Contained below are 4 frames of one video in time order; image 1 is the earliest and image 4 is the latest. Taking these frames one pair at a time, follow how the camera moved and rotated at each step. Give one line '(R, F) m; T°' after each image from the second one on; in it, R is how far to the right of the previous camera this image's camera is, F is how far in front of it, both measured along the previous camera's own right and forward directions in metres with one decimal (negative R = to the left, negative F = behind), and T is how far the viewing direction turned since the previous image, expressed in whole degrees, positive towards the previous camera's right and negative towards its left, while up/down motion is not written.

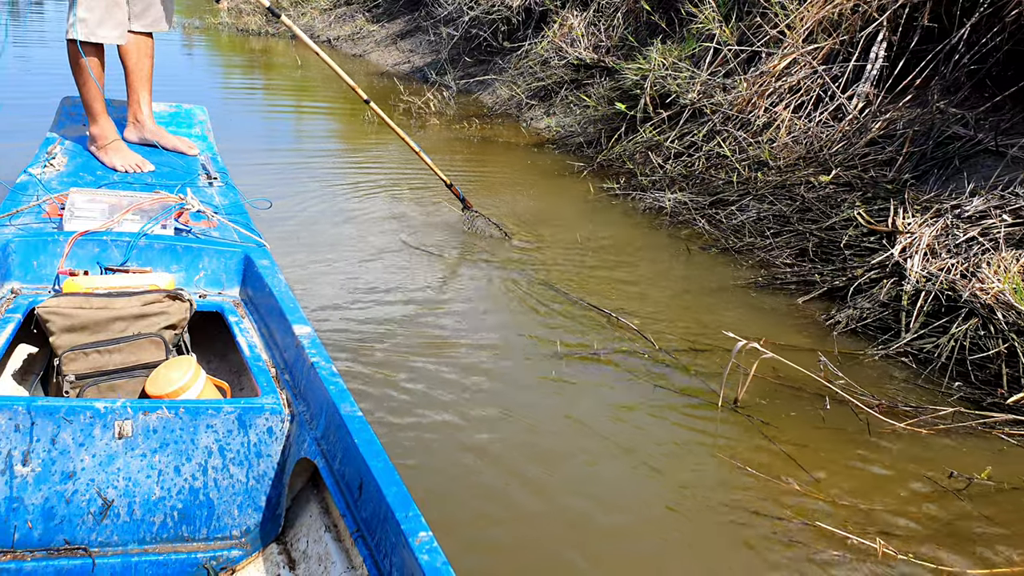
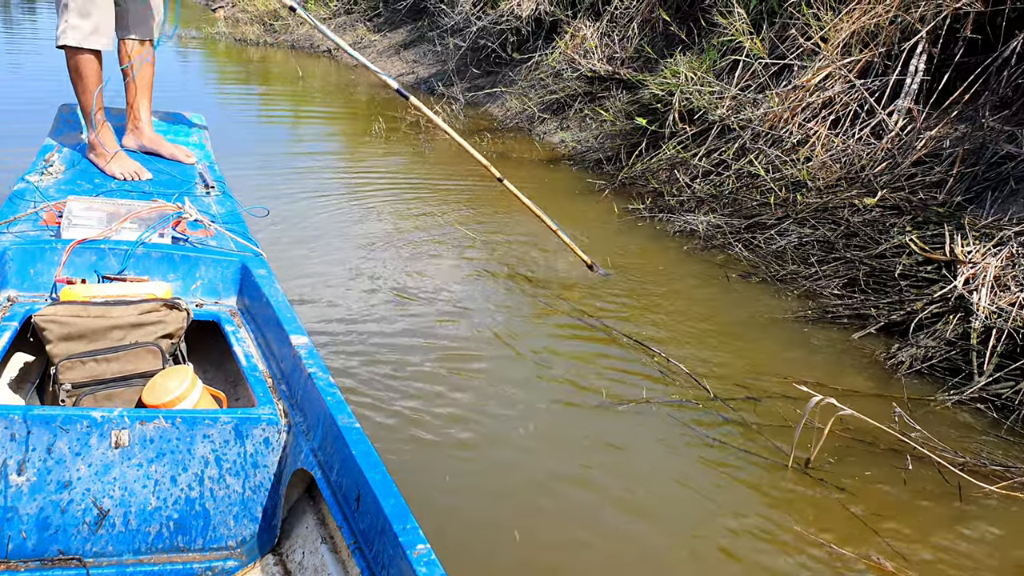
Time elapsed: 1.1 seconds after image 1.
(-0.2, +0.3) m; +1°
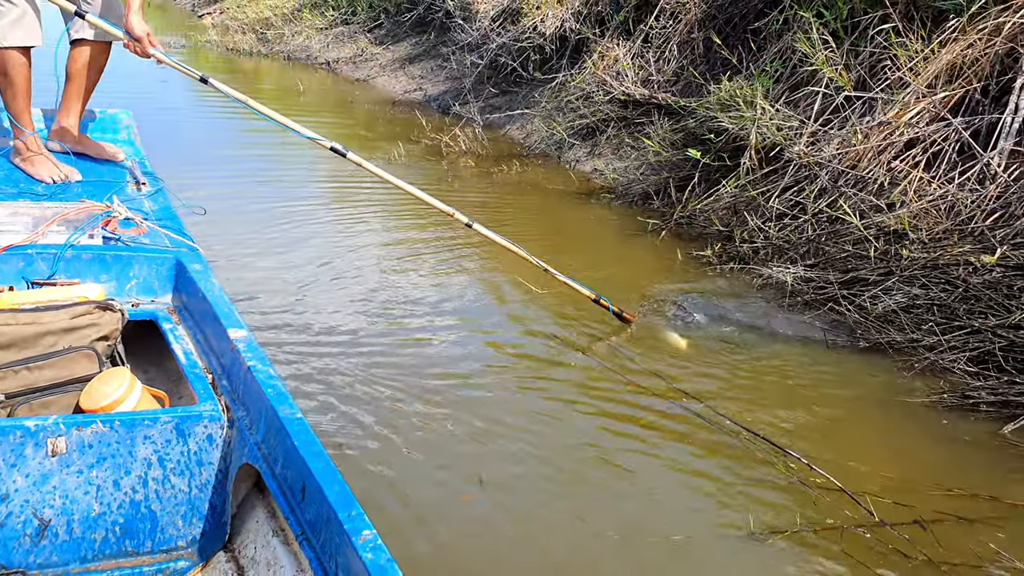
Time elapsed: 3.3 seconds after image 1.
(-0.5, +0.5) m; +3°
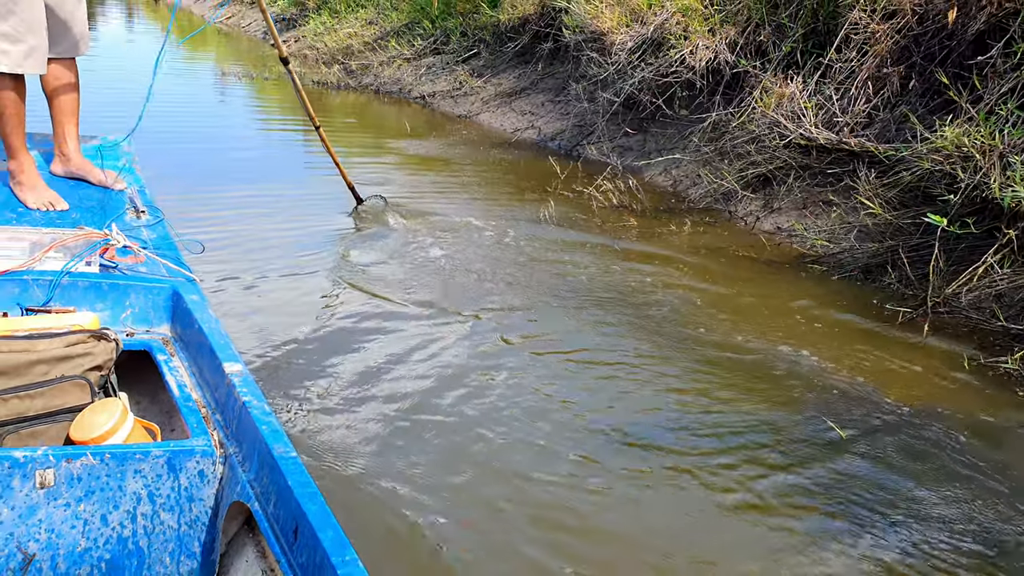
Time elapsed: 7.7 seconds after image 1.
(-0.9, +1.1) m; +1°
